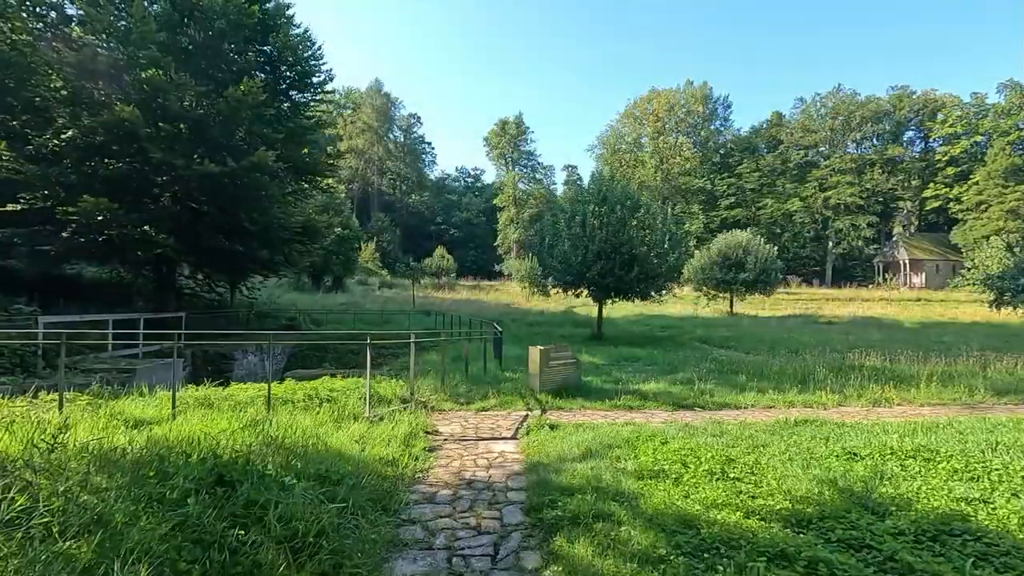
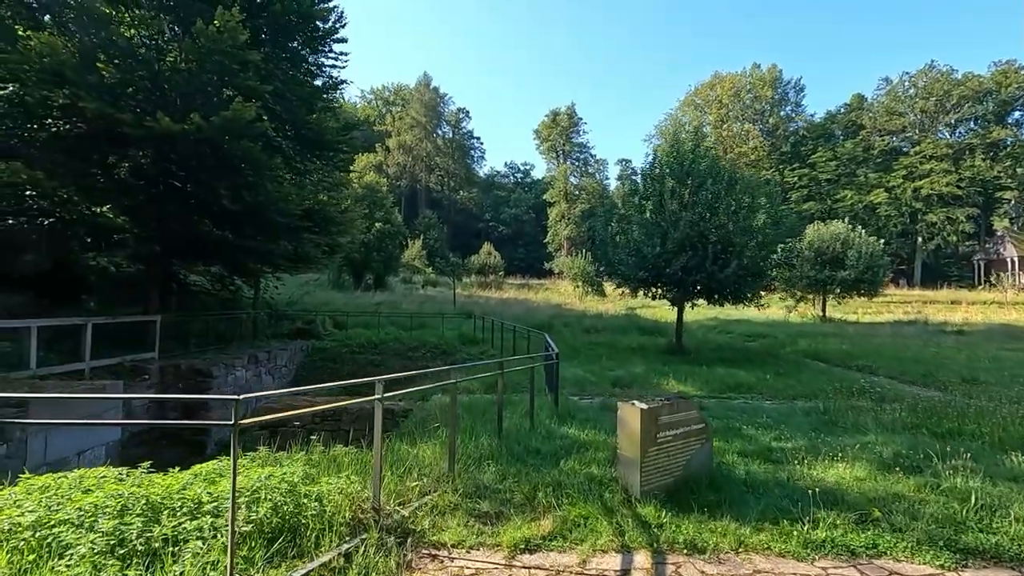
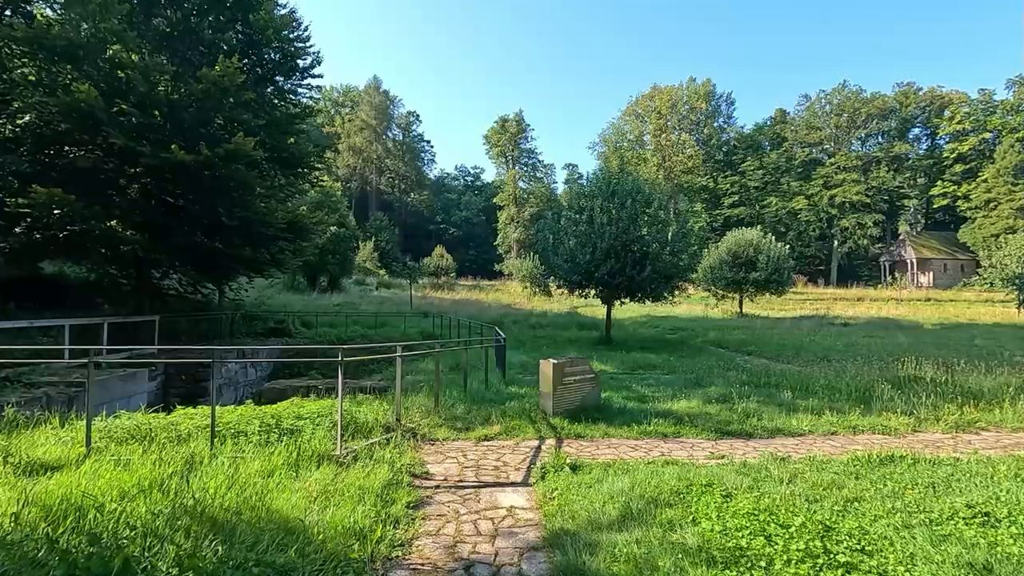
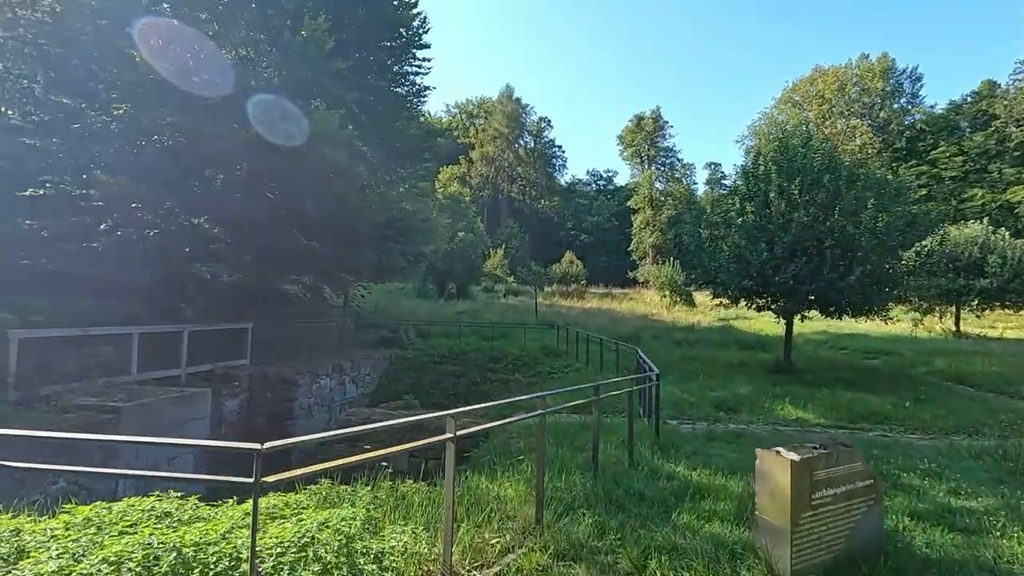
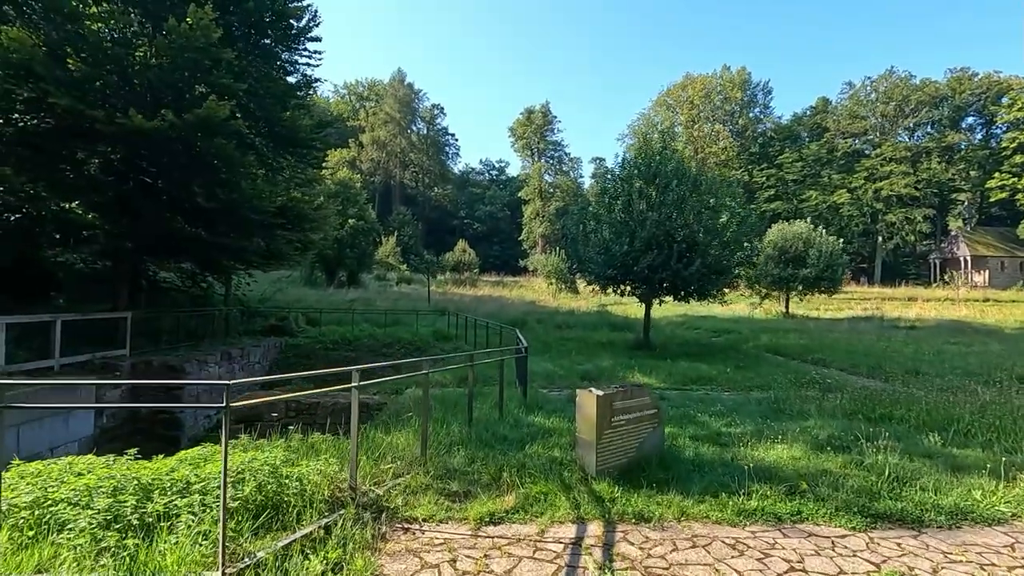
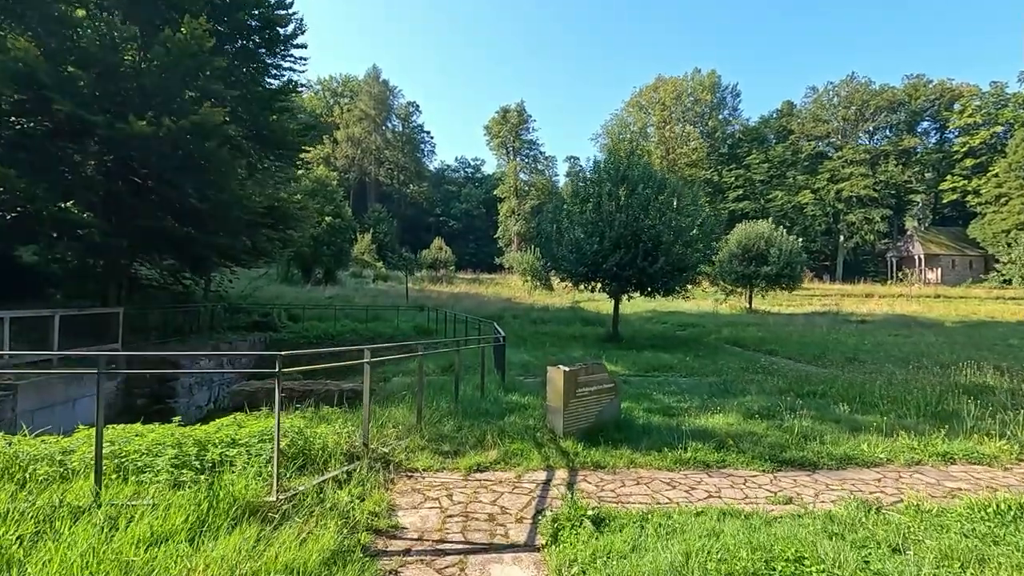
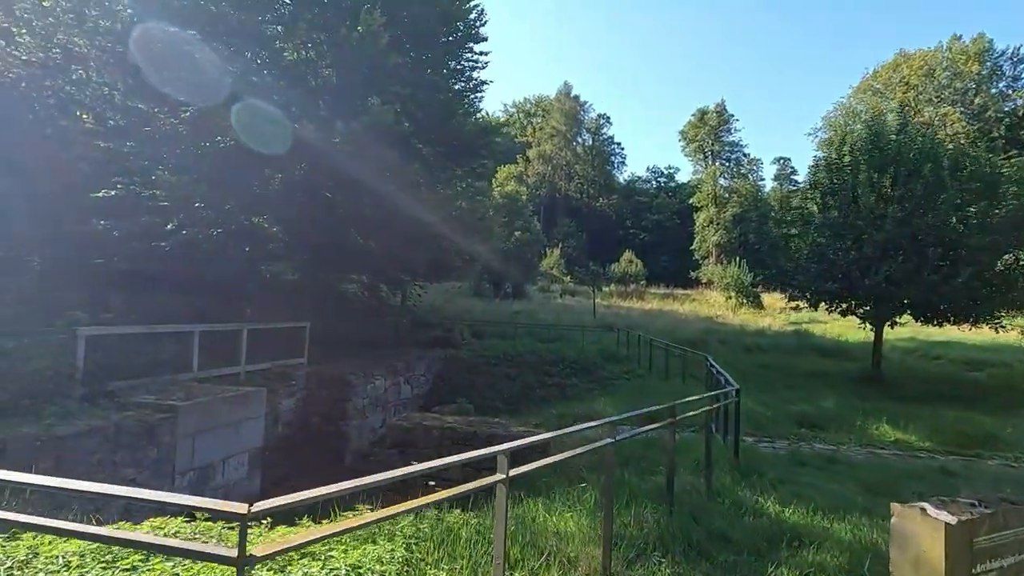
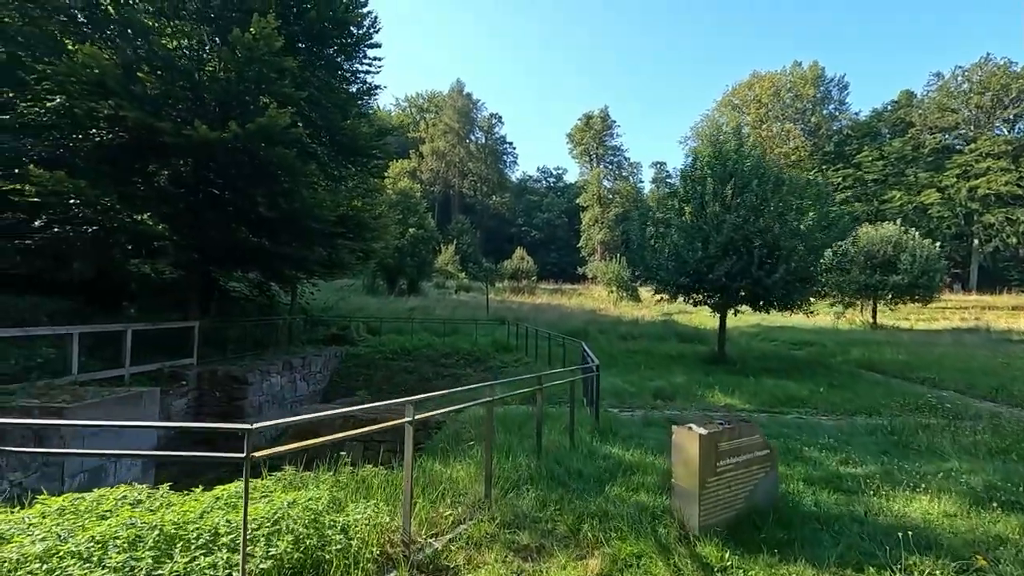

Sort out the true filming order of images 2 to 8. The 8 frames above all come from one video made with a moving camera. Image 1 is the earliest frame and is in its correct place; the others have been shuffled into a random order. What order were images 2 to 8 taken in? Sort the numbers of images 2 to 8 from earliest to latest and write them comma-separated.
3, 6, 5, 2, 8, 4, 7
